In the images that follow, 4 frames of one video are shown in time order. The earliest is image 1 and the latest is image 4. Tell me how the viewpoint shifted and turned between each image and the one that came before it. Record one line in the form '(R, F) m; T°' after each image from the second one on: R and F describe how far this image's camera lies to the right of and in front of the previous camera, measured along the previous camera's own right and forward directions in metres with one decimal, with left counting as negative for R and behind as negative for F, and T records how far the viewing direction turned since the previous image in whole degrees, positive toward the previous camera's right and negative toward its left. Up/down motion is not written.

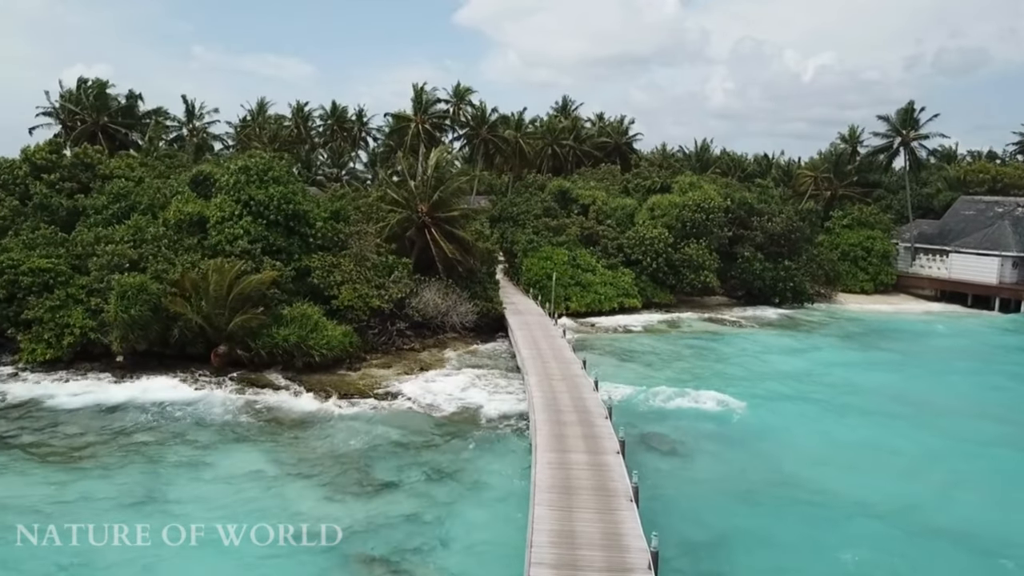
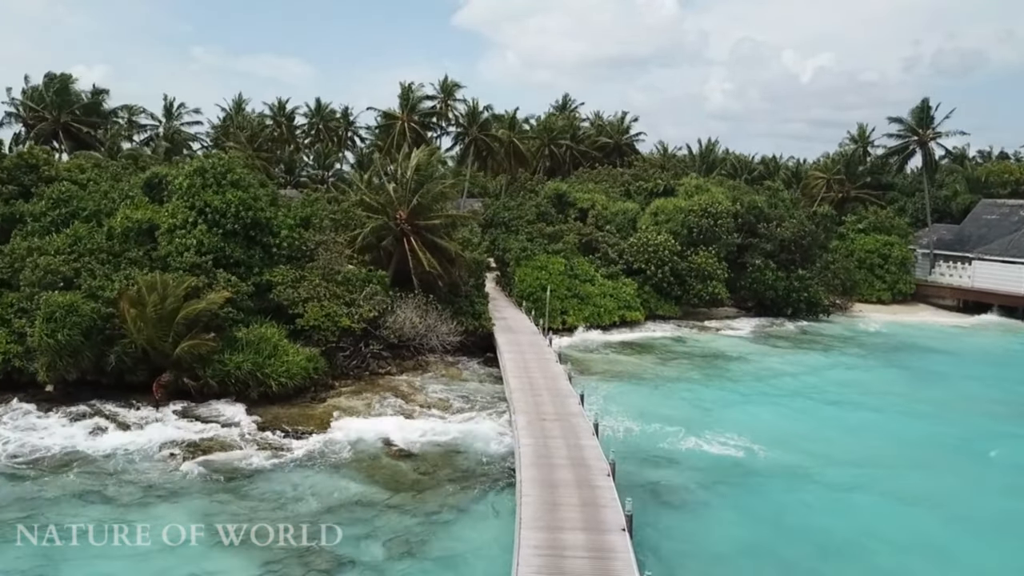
(+0.3, +2.5) m; 0°
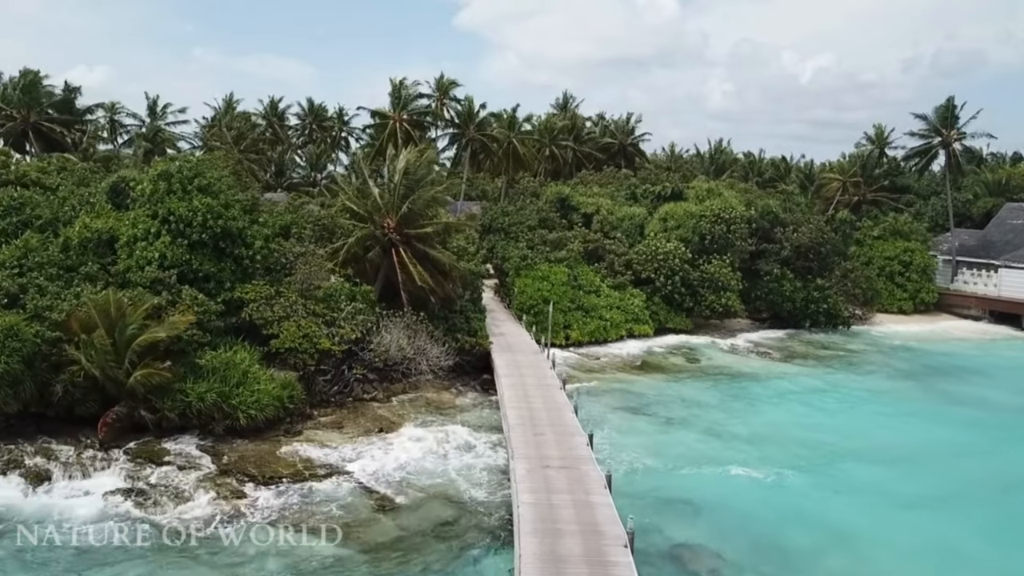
(0.0, +2.0) m; 0°
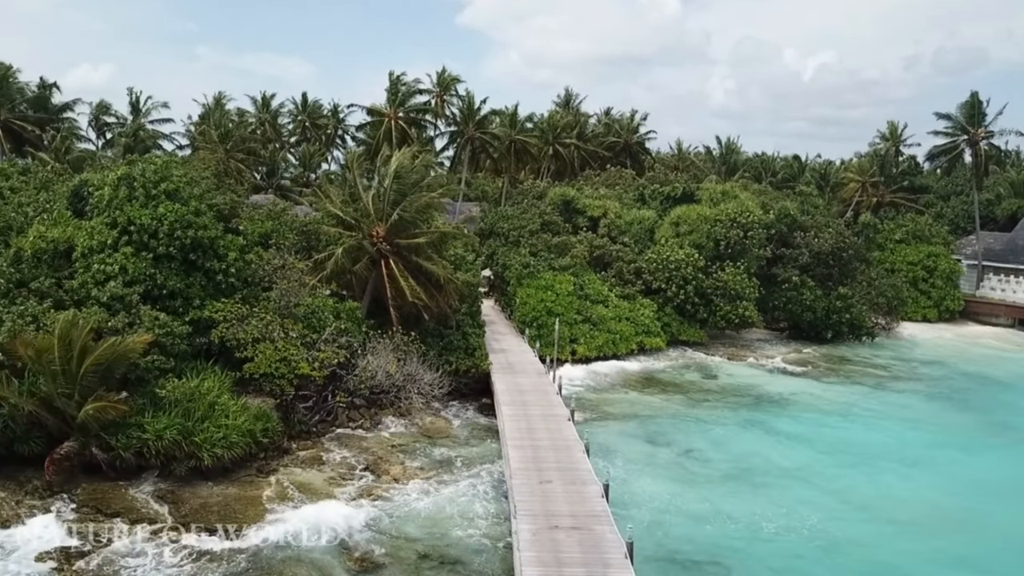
(0.0, +1.9) m; 0°
